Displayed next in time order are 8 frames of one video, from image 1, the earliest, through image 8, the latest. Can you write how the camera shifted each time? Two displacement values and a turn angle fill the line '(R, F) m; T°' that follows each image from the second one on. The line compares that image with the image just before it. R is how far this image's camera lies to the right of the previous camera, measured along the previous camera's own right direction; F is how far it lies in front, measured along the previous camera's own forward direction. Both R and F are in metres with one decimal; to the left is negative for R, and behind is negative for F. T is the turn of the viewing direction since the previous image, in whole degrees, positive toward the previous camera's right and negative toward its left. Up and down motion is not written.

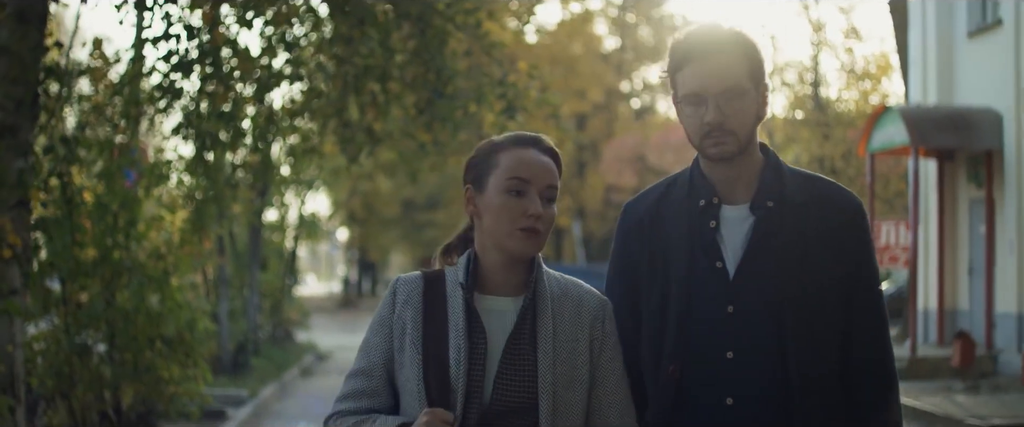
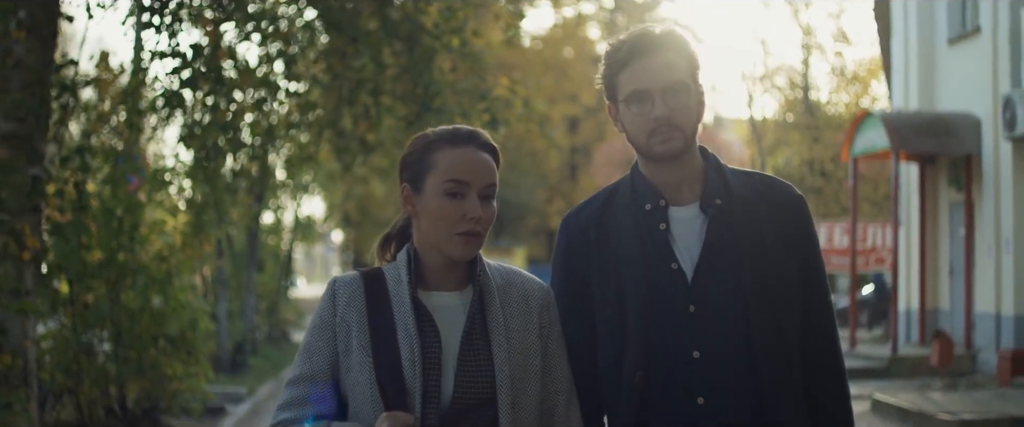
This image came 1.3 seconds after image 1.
(-0.1, -0.1) m; 0°
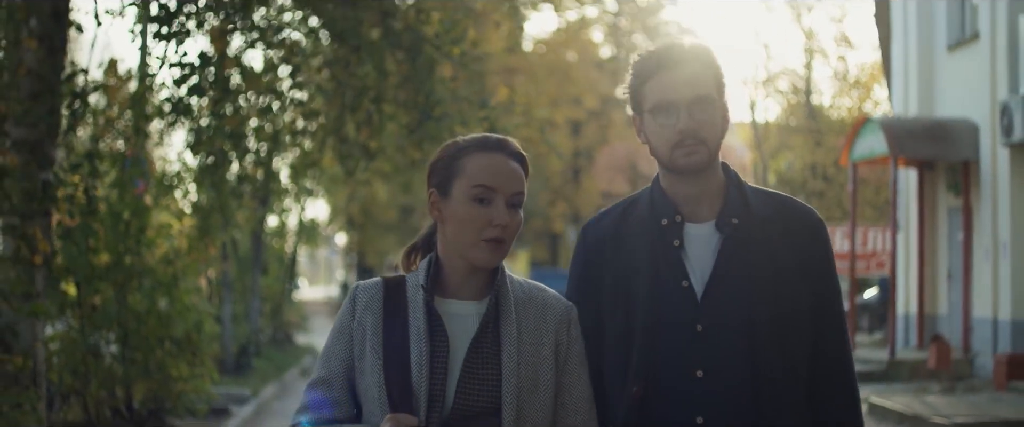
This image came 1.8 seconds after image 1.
(0.0, -0.2) m; 0°
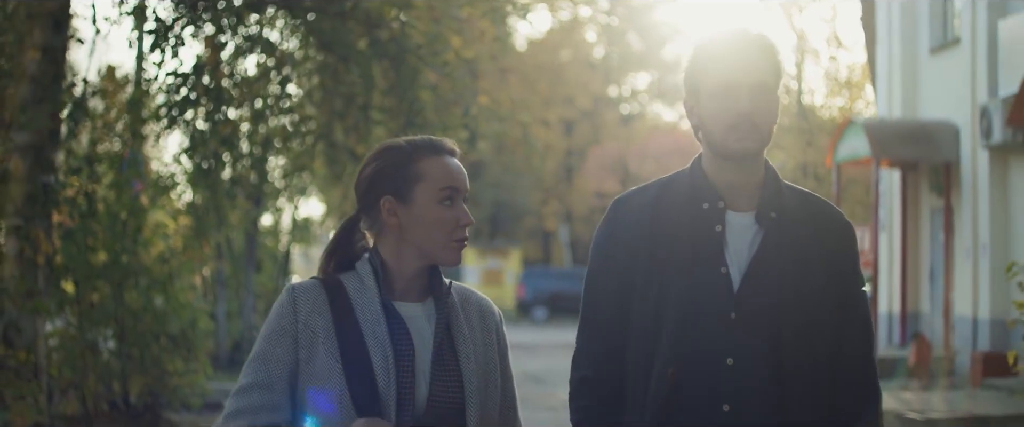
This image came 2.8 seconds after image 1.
(+0.1, -0.4) m; 0°
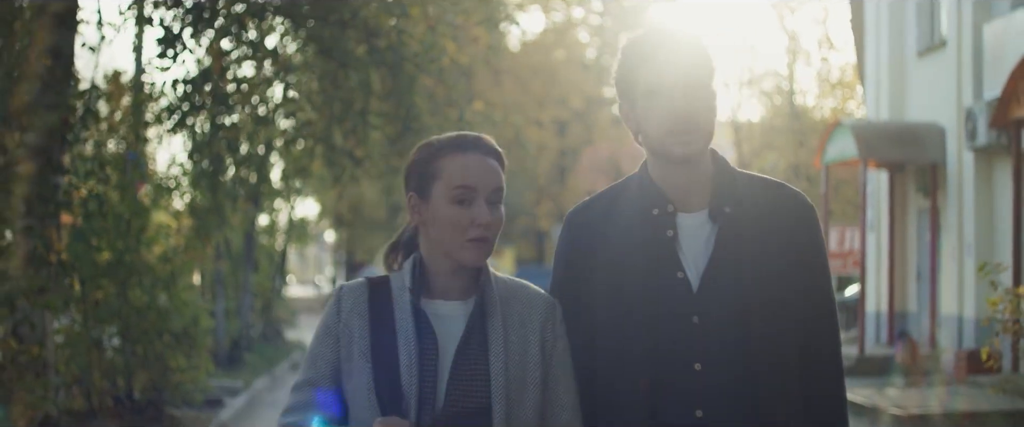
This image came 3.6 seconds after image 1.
(0.0, -0.3) m; 0°
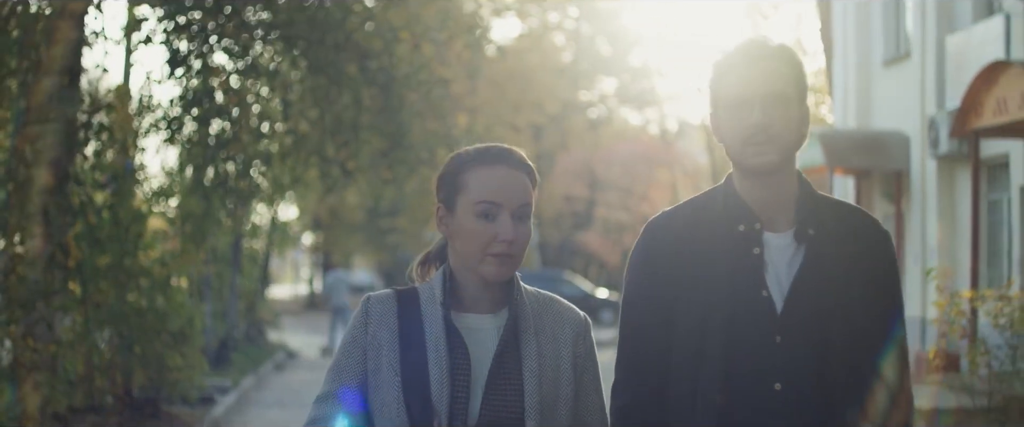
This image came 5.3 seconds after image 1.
(-0.1, -0.6) m; +1°
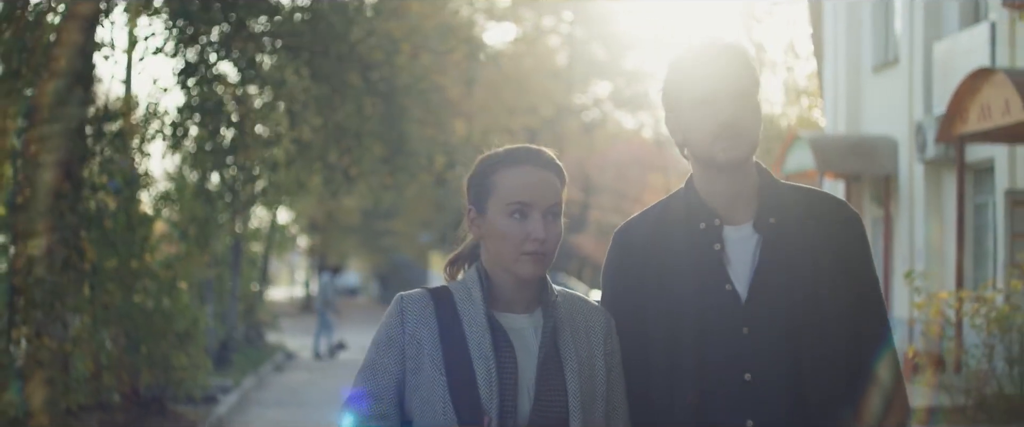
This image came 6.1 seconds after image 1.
(0.0, -0.4) m; 0°
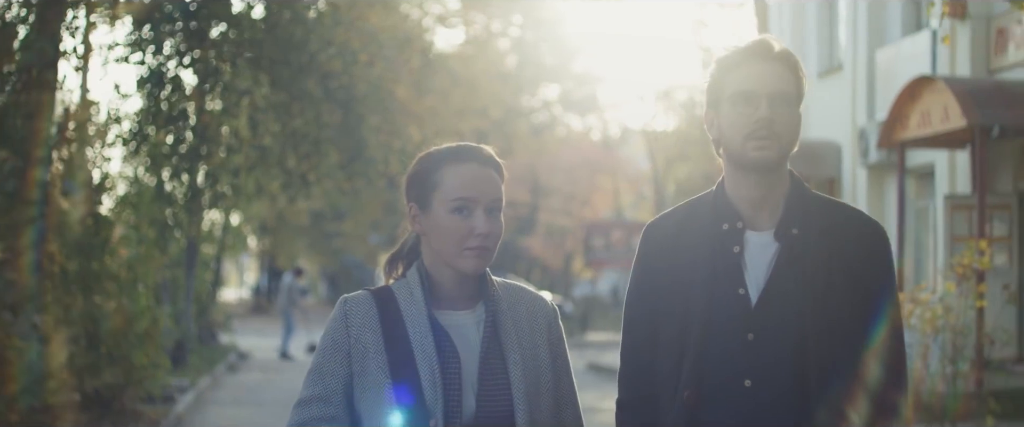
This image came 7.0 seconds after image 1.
(-0.1, -0.3) m; +2°
